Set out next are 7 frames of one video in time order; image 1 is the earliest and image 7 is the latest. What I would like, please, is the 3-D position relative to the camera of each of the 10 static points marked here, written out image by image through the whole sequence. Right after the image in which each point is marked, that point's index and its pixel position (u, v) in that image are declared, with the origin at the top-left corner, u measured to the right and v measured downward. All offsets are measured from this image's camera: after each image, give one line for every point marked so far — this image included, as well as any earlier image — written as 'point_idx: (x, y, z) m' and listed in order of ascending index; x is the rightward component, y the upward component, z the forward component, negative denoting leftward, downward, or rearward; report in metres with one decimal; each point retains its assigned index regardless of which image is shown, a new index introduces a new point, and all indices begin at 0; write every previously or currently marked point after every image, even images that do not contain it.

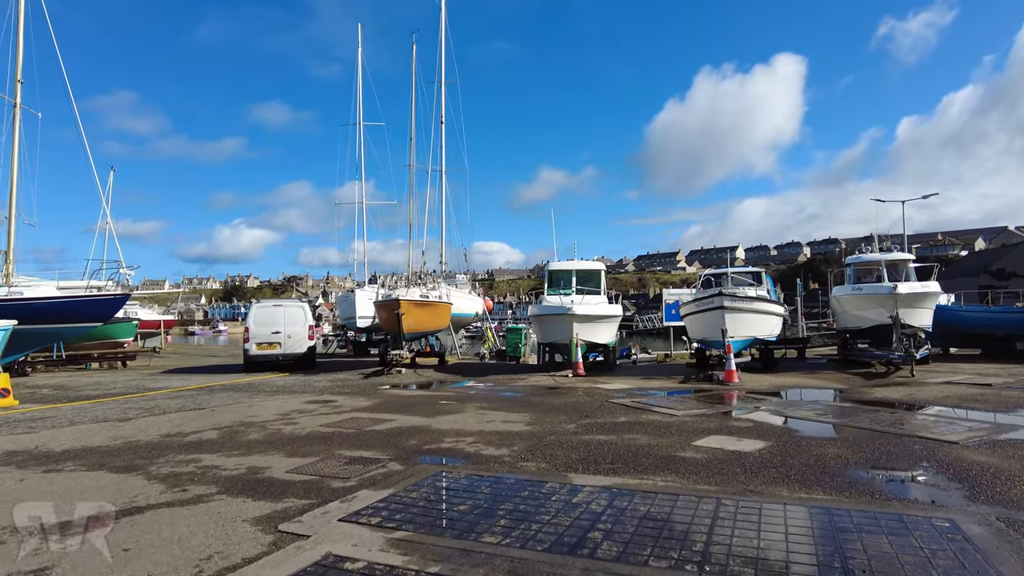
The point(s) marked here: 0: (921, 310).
0: (+8.9, -0.5, +14.4) m
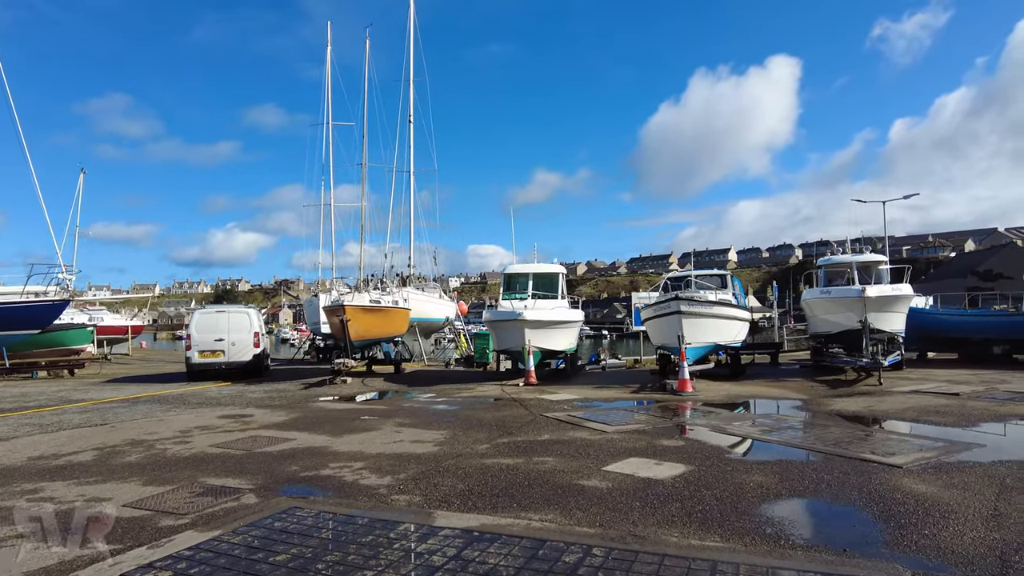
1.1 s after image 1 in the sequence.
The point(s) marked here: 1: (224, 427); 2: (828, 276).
0: (+7.9, -0.5, +13.7) m
1: (-3.9, -1.9, +8.9) m
2: (+7.3, +0.3, +15.3) m
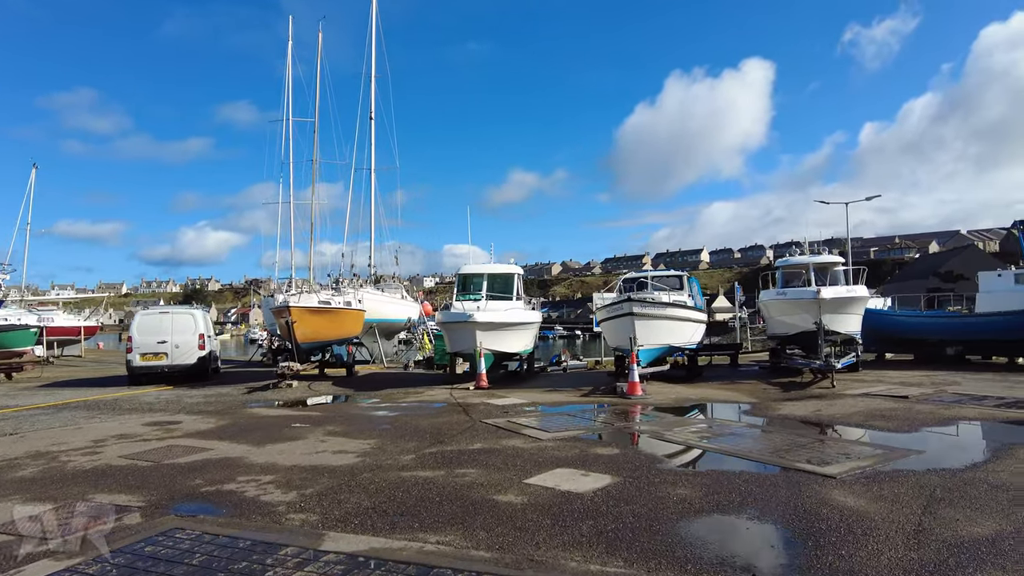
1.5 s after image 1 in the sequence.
0: (+6.9, -0.5, +13.6) m
1: (-4.7, -1.9, +8.4) m
2: (+6.2, +0.2, +15.2) m
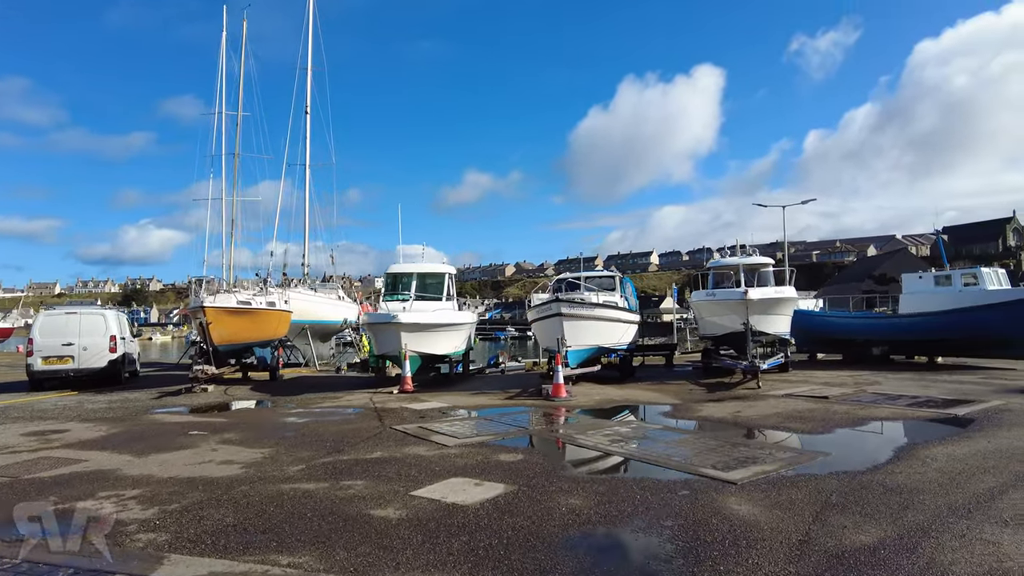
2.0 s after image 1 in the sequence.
0: (+5.4, -0.6, +13.7) m
1: (-5.7, -1.8, +7.7) m
2: (+4.7, +0.2, +15.2) m
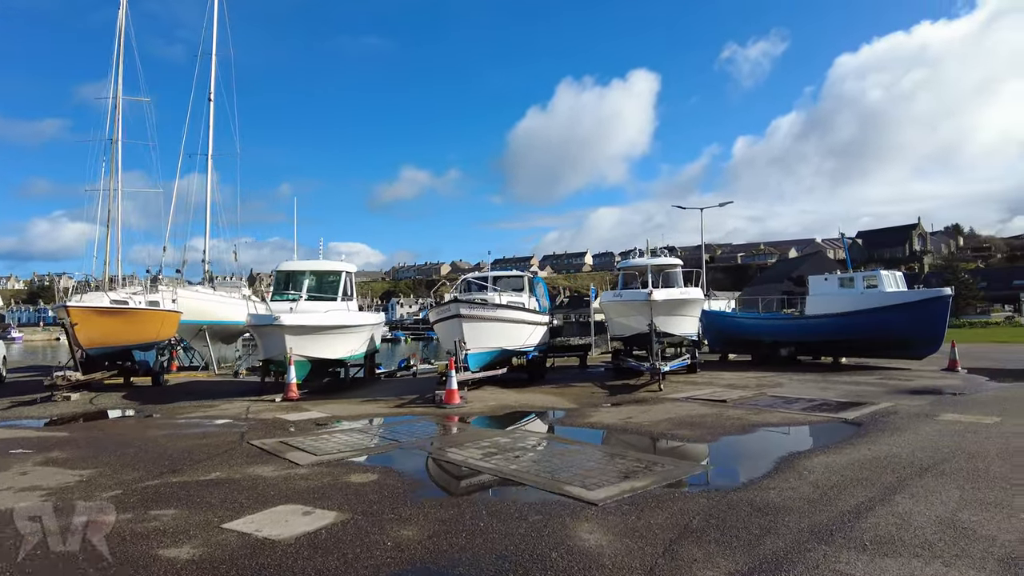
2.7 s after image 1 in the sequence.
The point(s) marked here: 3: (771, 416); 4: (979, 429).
0: (+3.5, -0.6, +13.5) m
1: (-7.1, -1.8, +6.5) m
2: (+2.6, +0.2, +15.0) m
3: (+3.4, -1.7, +8.6) m
4: (+5.0, -1.5, +7.1) m
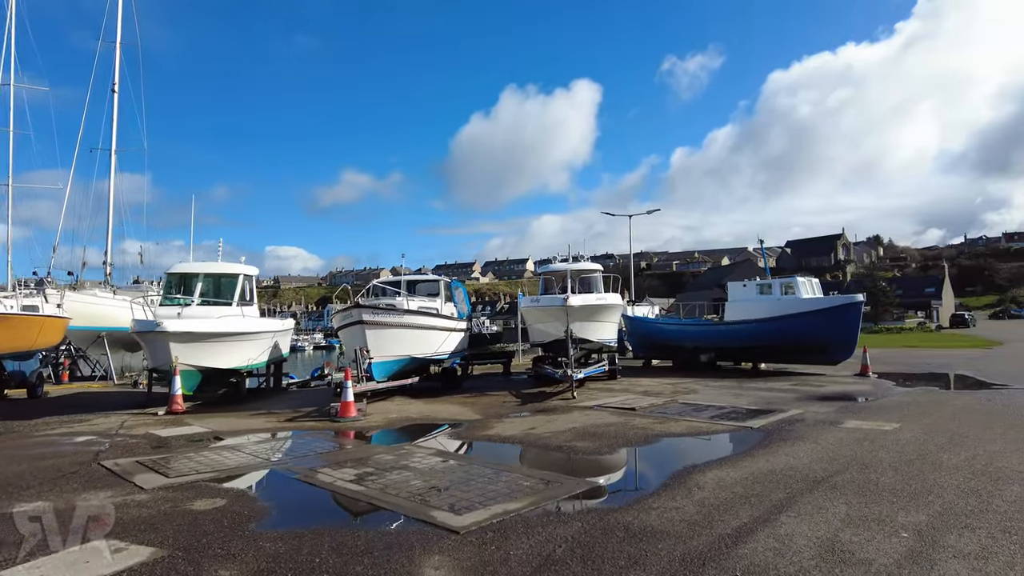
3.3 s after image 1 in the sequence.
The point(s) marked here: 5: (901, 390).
0: (+1.8, -0.7, +13.2) m
1: (-8.2, -1.8, +5.3) m
2: (+0.7, +0.1, +14.6) m
3: (+2.1, -1.7, +8.3) m
4: (+3.8, -1.6, +7.0) m
5: (+7.0, -1.8, +11.9) m
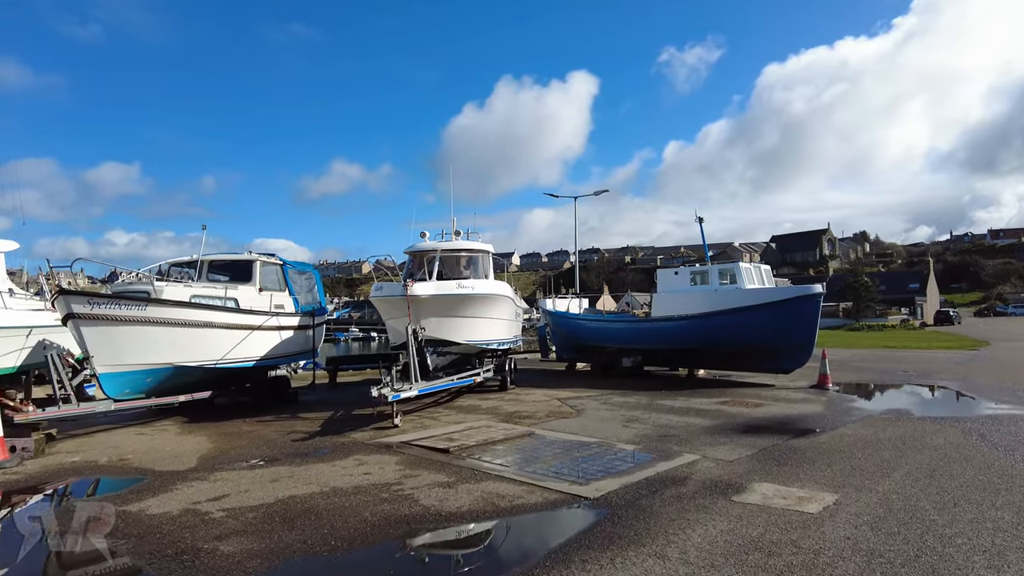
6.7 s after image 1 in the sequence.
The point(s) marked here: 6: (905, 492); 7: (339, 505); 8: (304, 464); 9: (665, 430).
0: (-0.6, -0.4, +10.0) m
1: (-10.5, -1.5, +1.9) m
2: (-1.7, +0.4, +11.3) m
3: (-0.2, -1.5, +5.1) m
4: (+1.5, -1.4, +3.7) m
5: (+4.6, -1.6, +8.7) m
6: (+2.7, -1.4, +4.6) m
7: (-1.1, -1.5, +4.7) m
8: (-1.8, -1.6, +5.9) m
9: (+1.8, -1.6, +7.6) m
